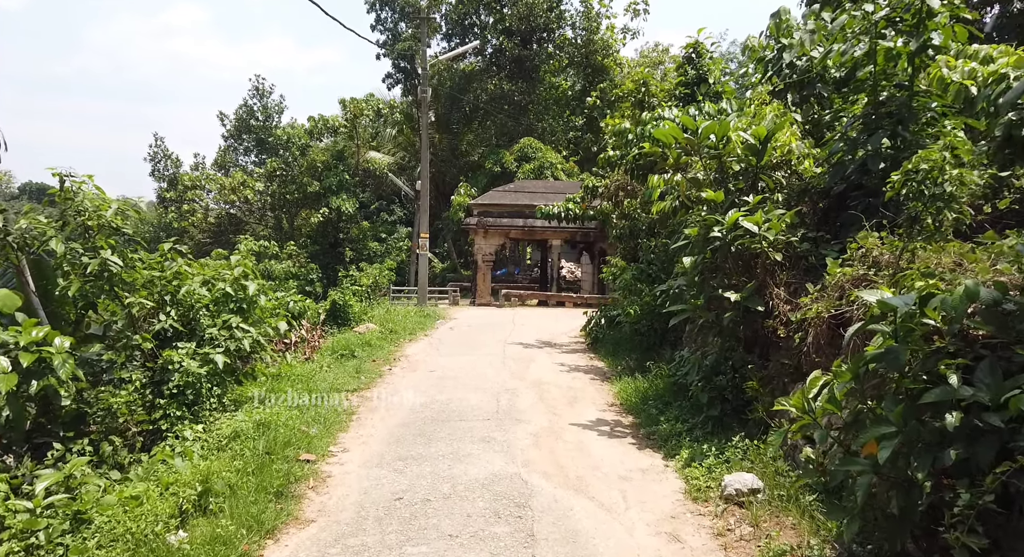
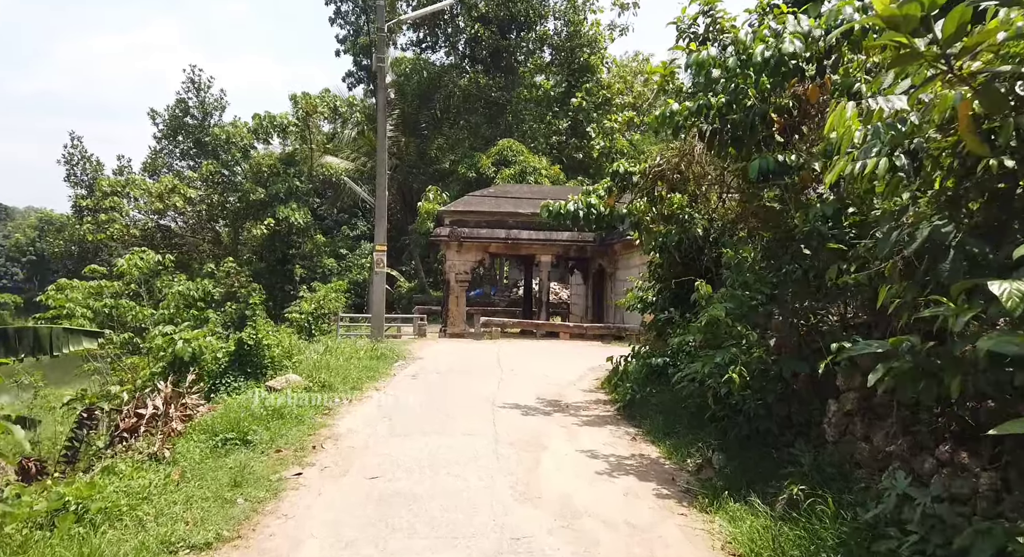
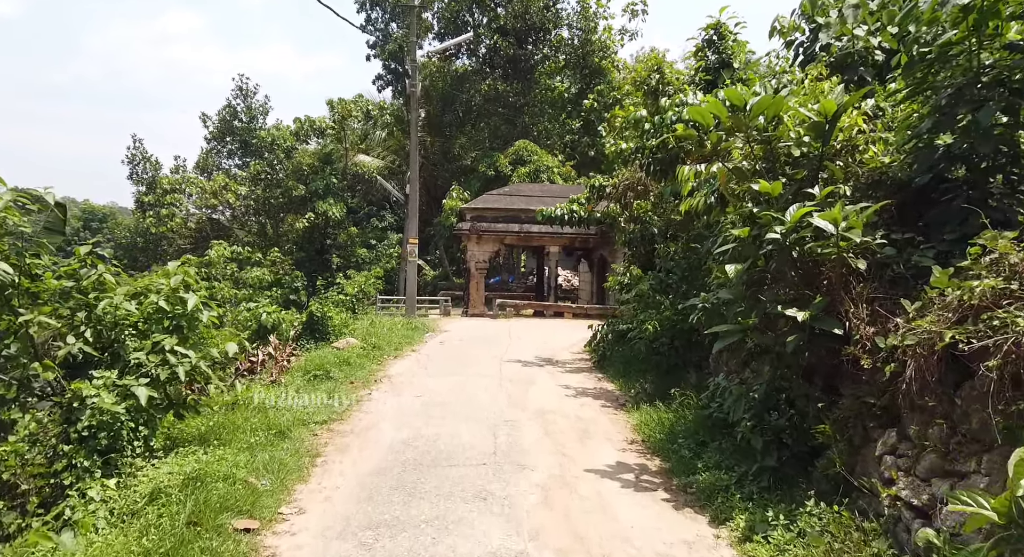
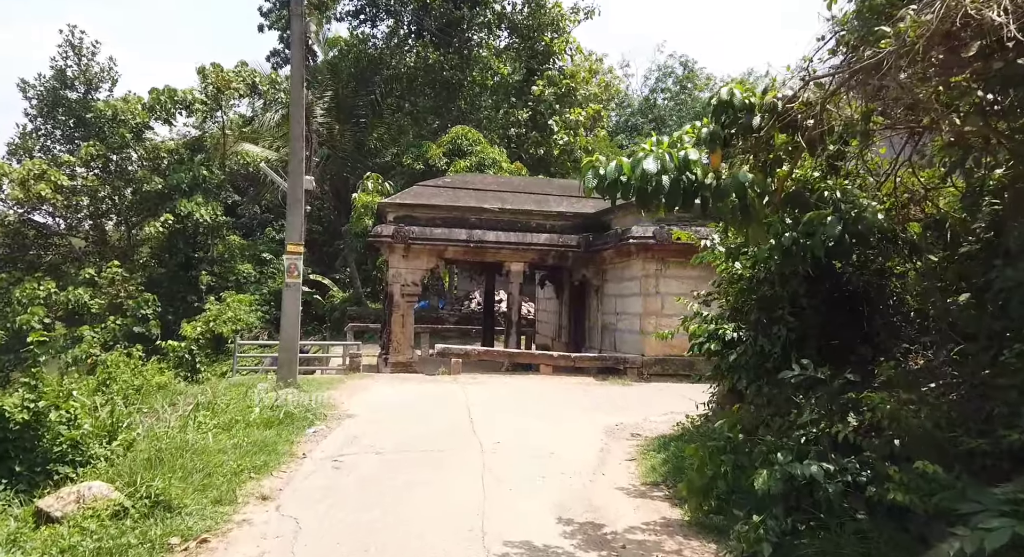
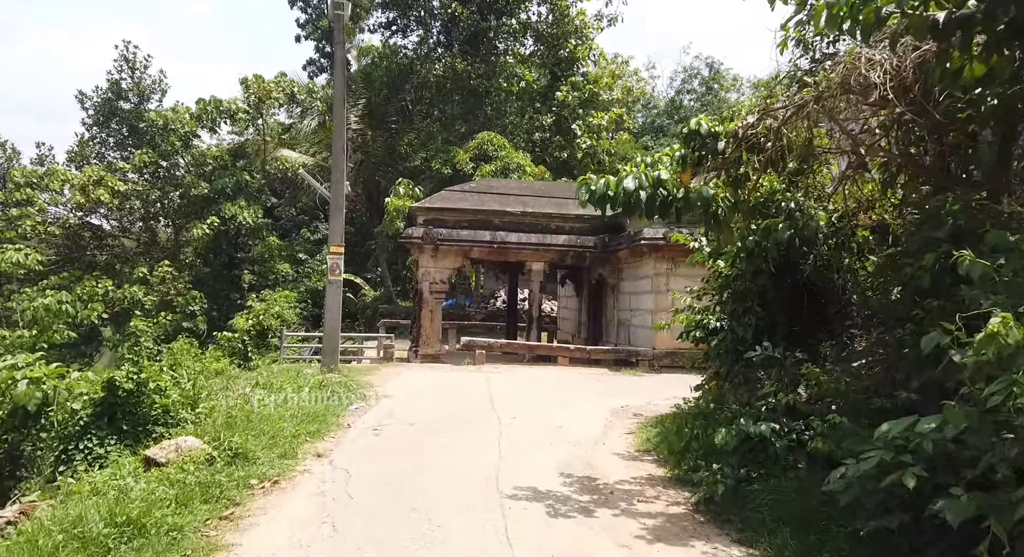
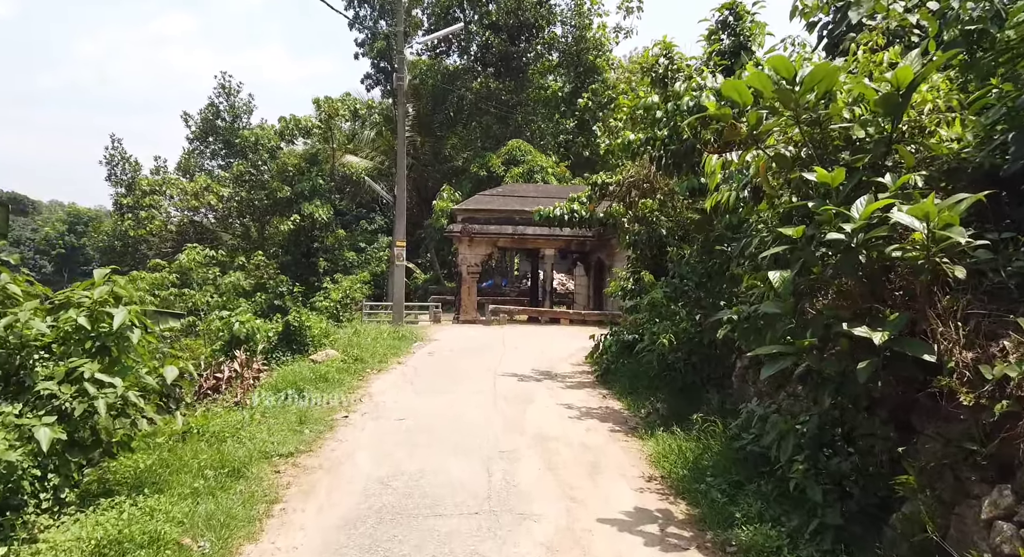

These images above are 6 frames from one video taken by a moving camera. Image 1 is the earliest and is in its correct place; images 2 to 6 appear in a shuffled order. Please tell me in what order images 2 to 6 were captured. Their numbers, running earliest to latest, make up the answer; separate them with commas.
3, 6, 2, 5, 4
